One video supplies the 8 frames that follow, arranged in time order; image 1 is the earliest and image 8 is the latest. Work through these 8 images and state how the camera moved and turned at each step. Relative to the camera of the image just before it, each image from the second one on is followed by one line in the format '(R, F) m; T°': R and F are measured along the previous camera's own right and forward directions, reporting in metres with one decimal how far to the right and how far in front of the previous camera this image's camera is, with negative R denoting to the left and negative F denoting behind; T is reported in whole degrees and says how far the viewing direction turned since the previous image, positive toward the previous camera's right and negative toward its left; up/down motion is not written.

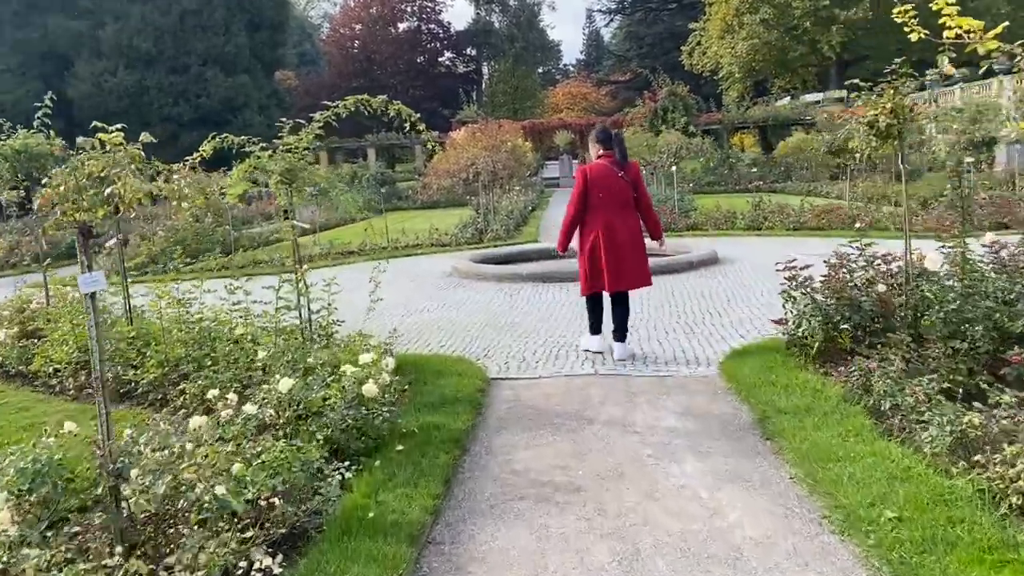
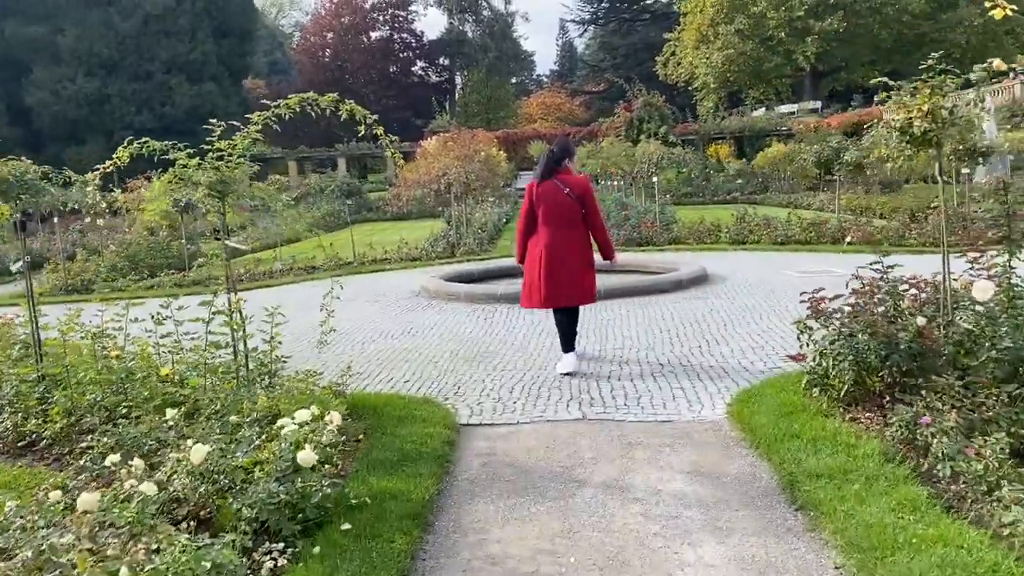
(0.0, +0.7) m; +2°
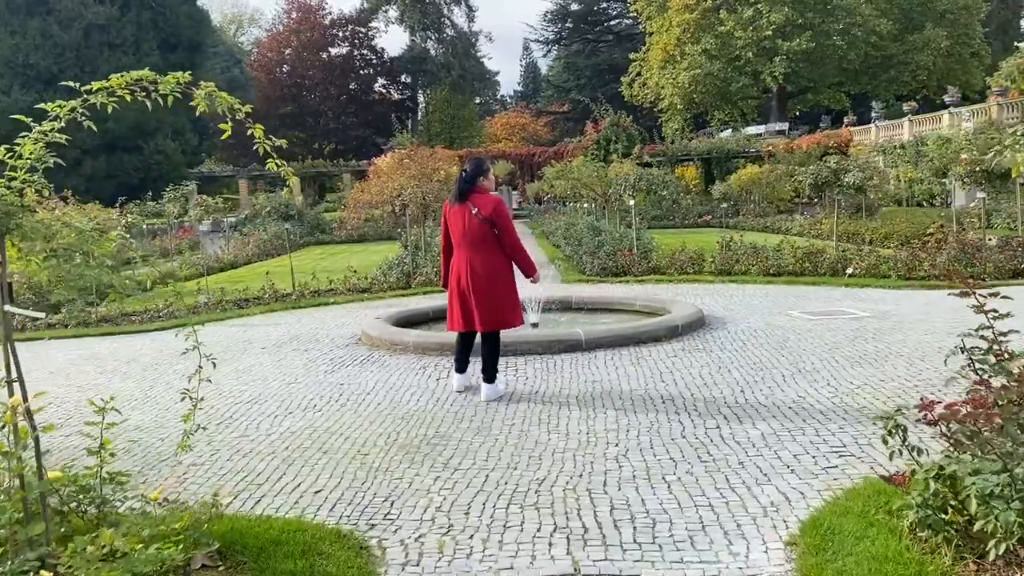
(0.0, +1.5) m; +2°
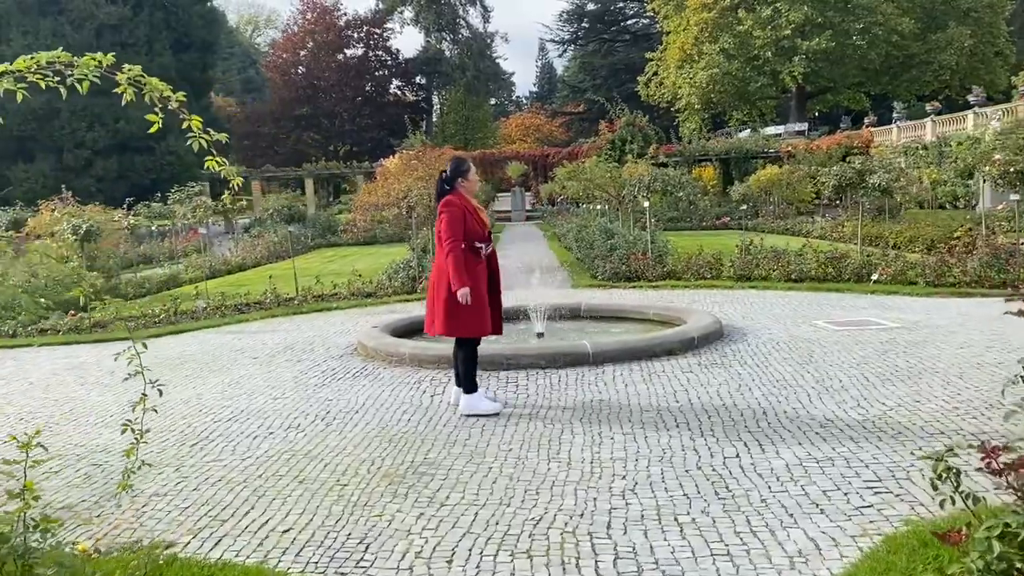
(+0.1, +0.4) m; -1°
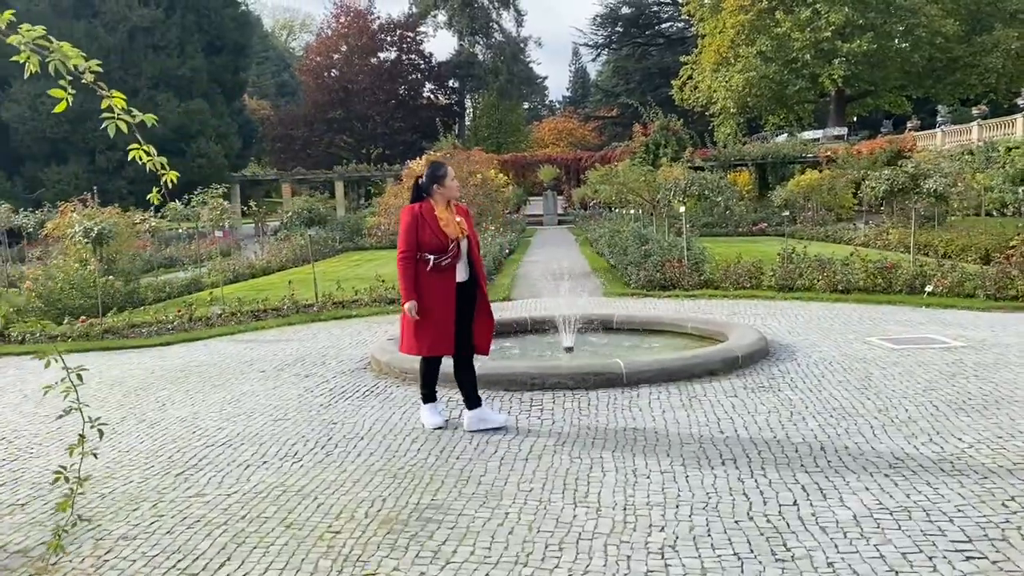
(0.0, +0.5) m; -2°
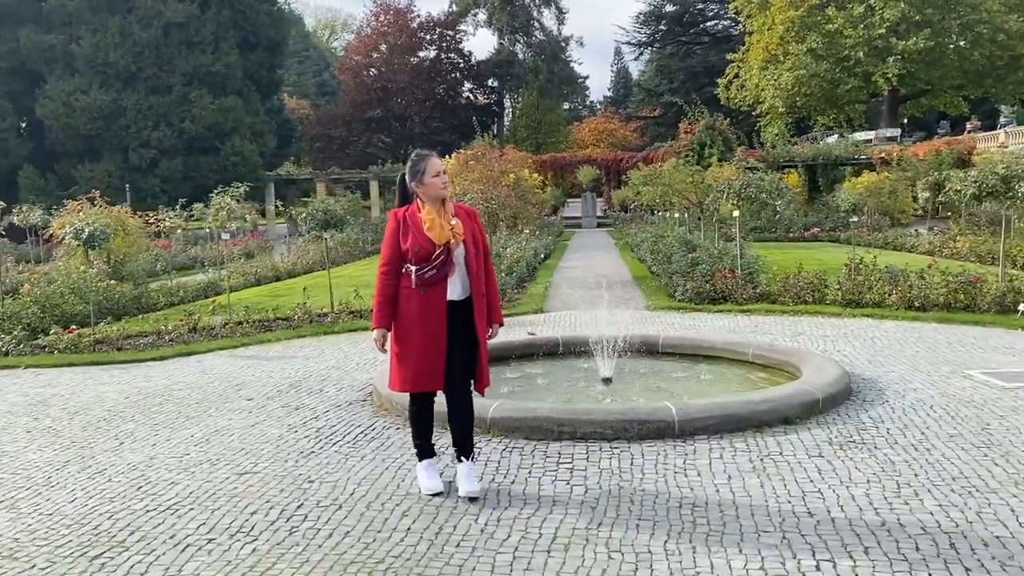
(+0.1, +1.0) m; -3°
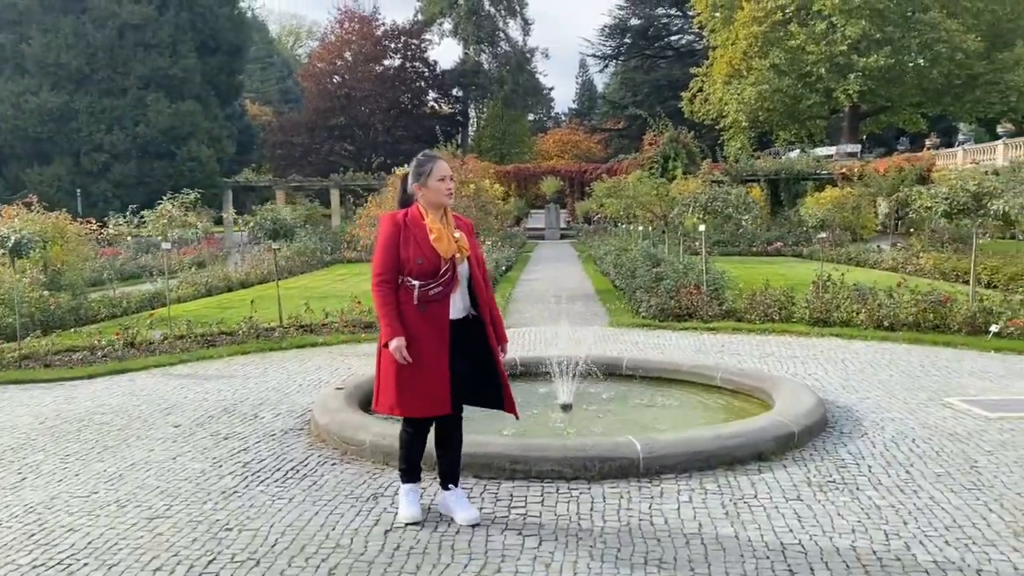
(+0.1, +0.4) m; +2°
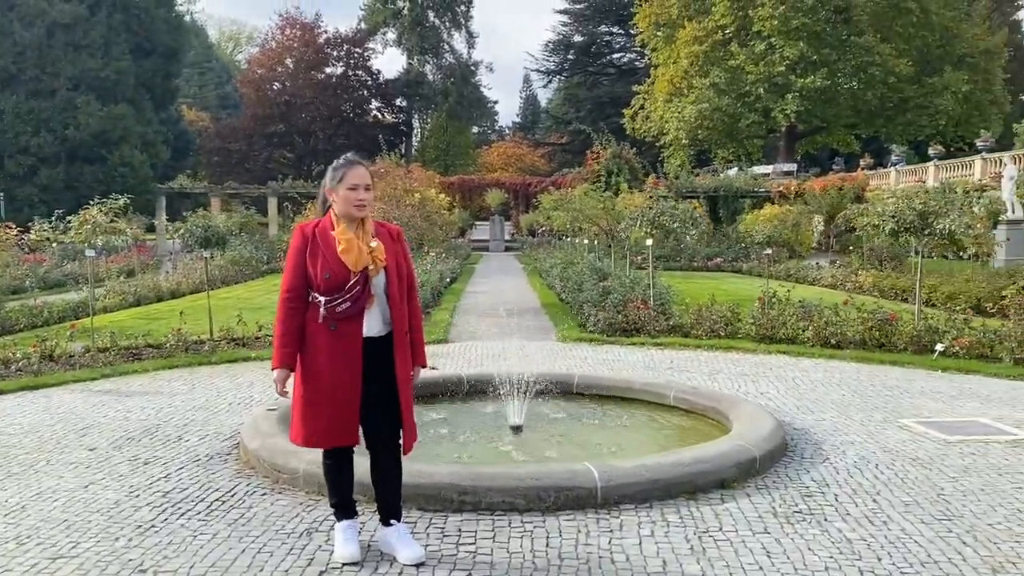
(0.0, +0.3) m; +4°
